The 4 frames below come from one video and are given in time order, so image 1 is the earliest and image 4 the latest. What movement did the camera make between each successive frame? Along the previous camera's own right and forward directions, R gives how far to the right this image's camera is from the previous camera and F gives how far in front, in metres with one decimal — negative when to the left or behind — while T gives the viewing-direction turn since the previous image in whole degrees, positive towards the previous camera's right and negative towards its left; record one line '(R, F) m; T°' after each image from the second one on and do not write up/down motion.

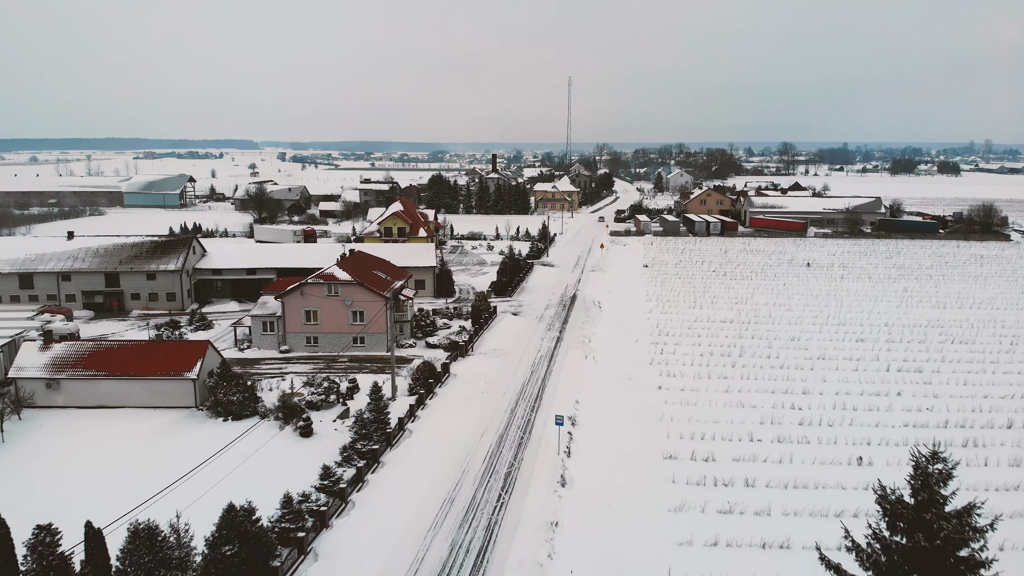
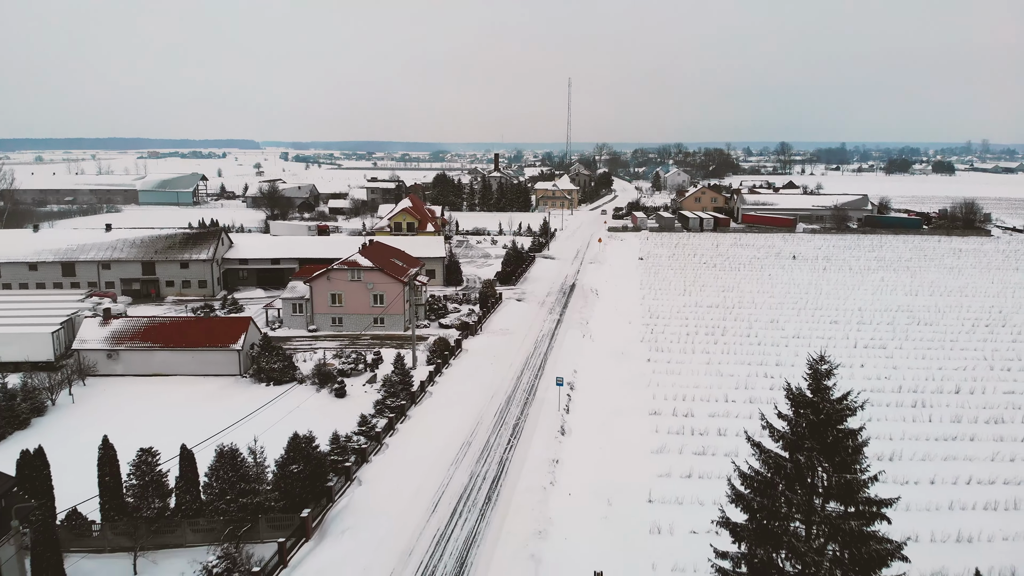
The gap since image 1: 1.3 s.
(-0.2, -2.6) m; 0°
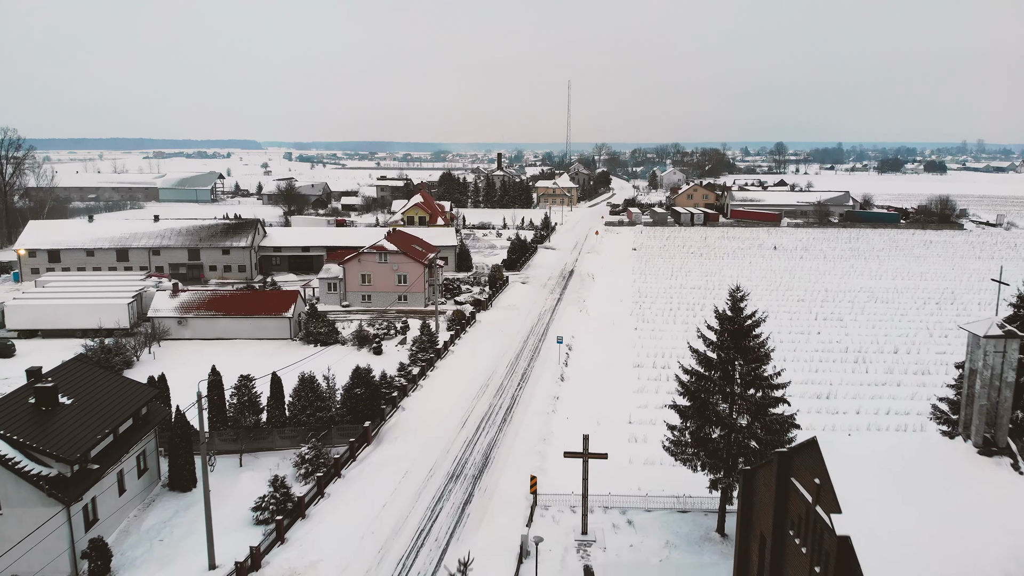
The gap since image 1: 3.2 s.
(-0.3, -4.0) m; 0°
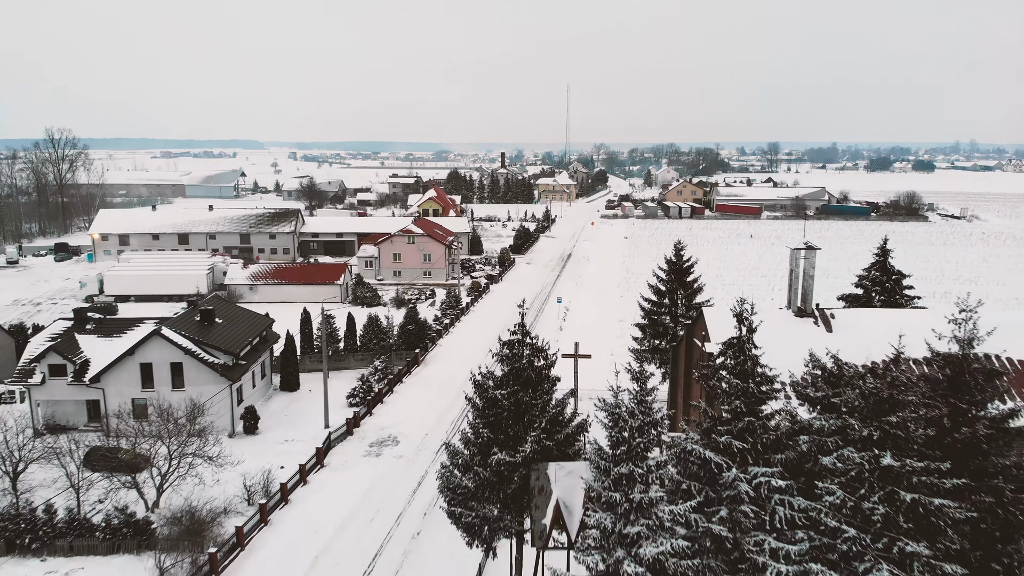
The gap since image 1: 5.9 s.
(-0.4, -6.0) m; 0°
